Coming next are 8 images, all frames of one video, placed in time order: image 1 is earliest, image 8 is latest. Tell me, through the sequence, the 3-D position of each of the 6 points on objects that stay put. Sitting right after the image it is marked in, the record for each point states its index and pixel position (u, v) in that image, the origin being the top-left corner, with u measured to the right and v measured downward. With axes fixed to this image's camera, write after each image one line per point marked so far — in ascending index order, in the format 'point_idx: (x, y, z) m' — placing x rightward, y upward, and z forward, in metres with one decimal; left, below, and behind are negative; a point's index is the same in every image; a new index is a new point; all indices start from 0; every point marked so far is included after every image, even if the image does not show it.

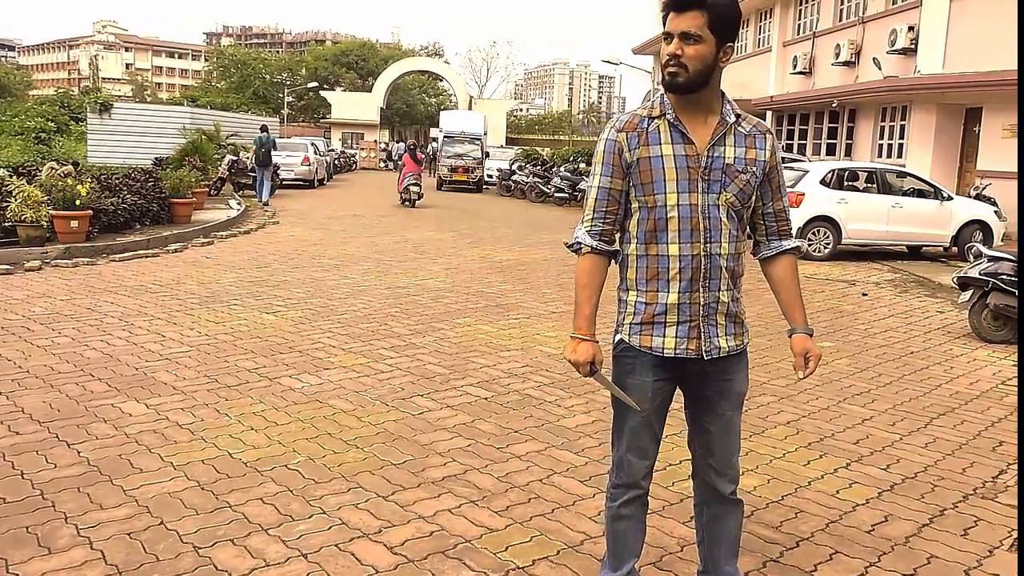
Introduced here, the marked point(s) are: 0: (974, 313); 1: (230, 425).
0: (+4.6, -0.2, +8.9) m
1: (-1.5, -0.7, +4.8) m
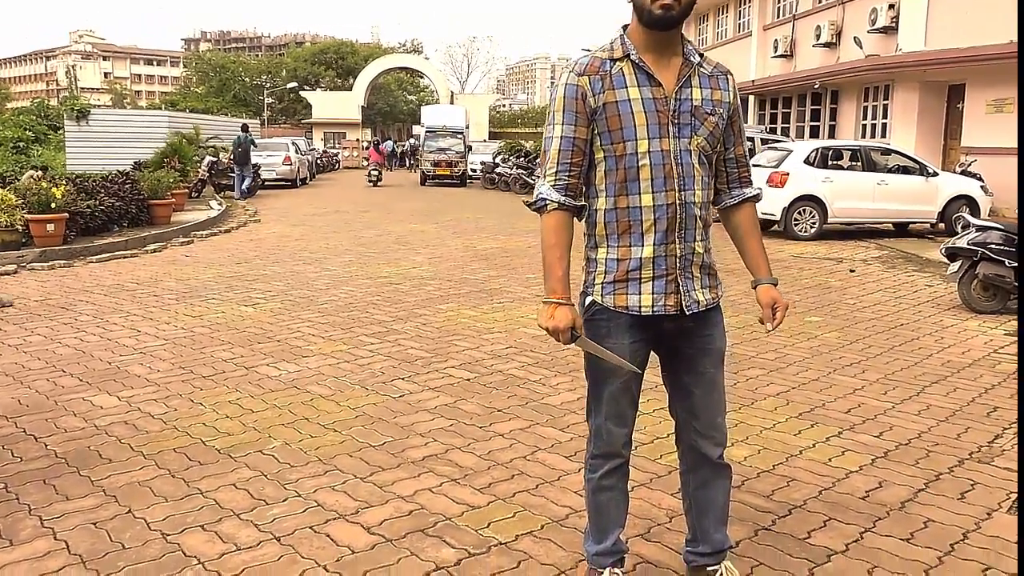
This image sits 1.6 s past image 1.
0: (+4.5, 0.0, +8.9) m
1: (-1.6, -0.6, +4.6) m
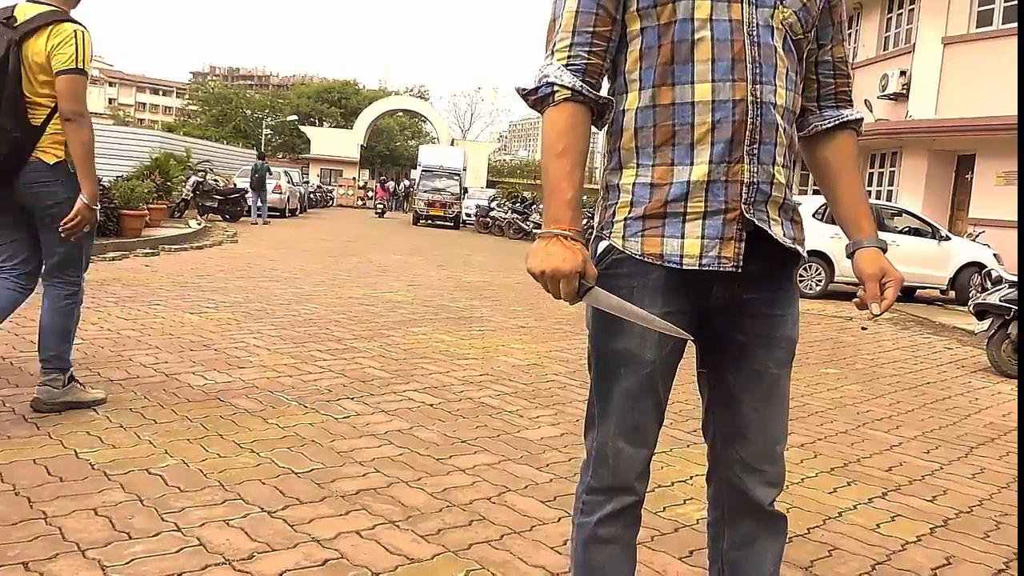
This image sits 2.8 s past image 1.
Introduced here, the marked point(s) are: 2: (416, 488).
0: (+4.3, -0.5, +8.0) m
1: (-1.7, -0.5, +3.7) m
2: (-0.3, -0.7, +3.2) m
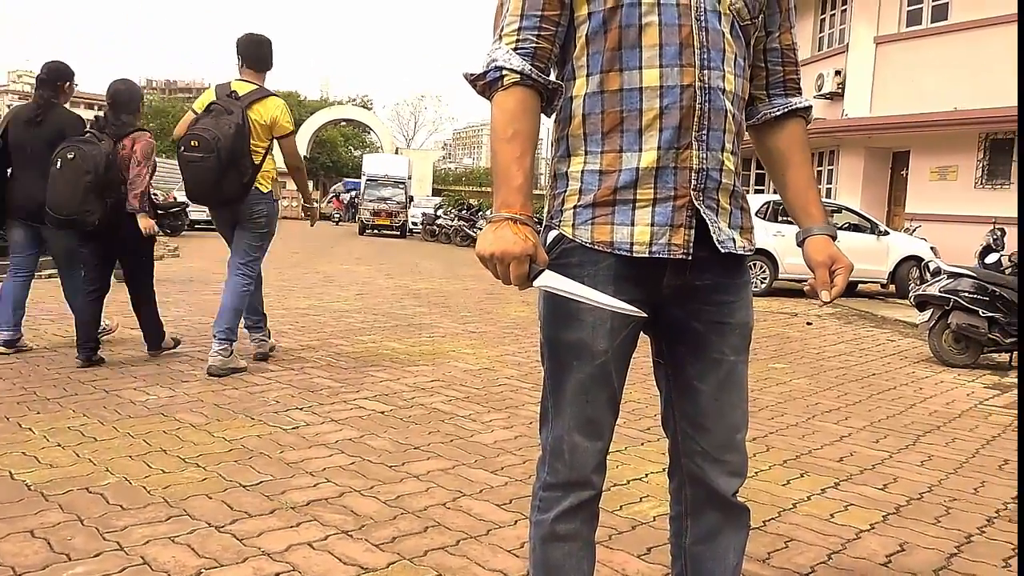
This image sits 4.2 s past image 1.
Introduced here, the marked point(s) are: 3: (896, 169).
0: (+3.9, -0.4, +8.2) m
1: (-1.9, -0.6, +3.5) m
2: (-0.5, -0.7, +3.1) m
3: (+7.4, +2.3, +16.9) m
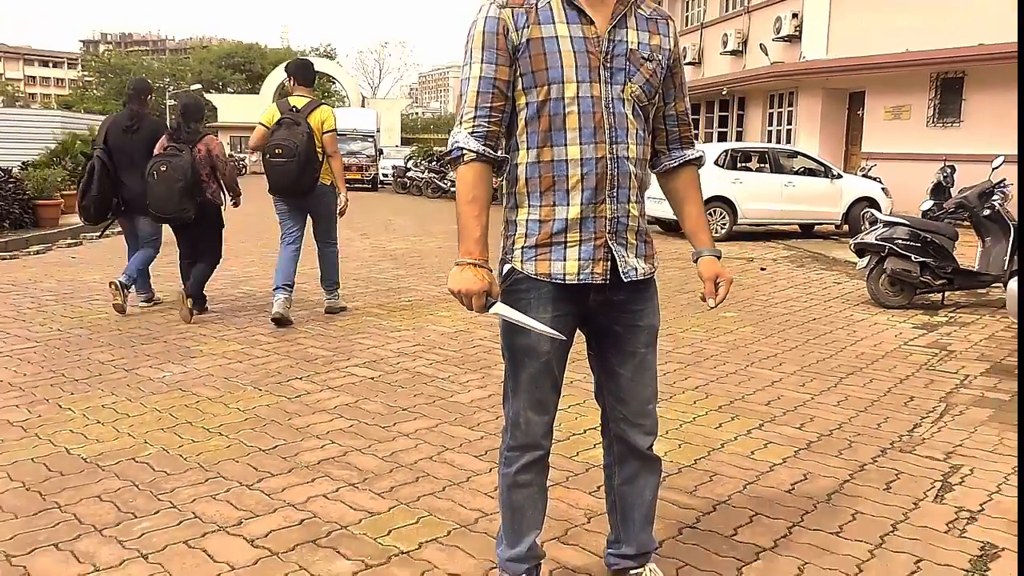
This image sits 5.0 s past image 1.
0: (+3.6, +0.1, +8.9) m
1: (-2.0, -0.6, +4.1) m
2: (-0.6, -0.7, +3.8) m
3: (+6.7, +3.5, +17.5) m
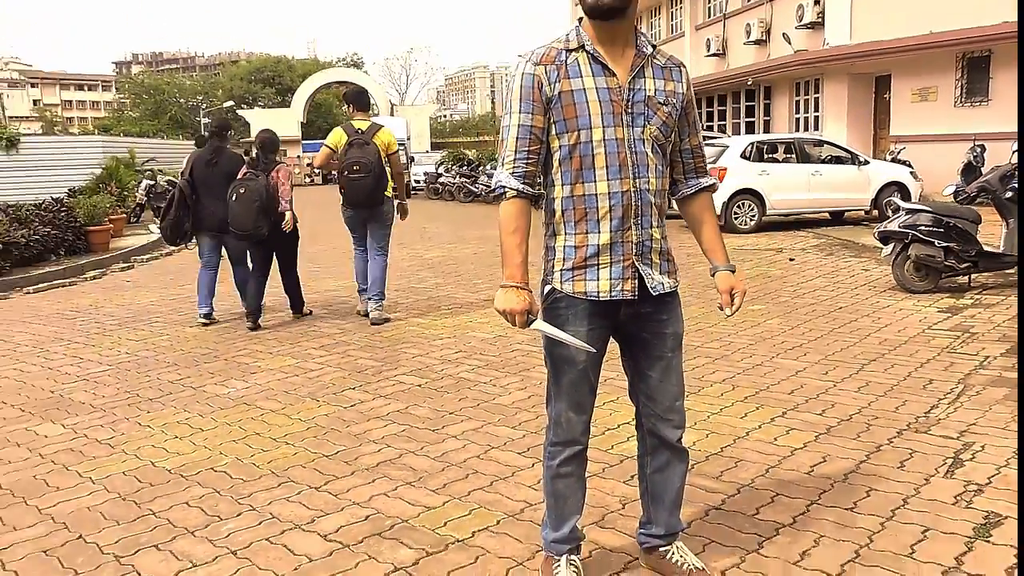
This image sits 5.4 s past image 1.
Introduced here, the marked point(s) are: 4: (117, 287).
0: (+3.9, +0.2, +9.1) m
1: (-1.8, -0.8, +4.6) m
2: (-0.4, -0.8, +4.2) m
3: (+7.2, +3.8, +17.6) m
4: (-4.6, 0.0, +10.5) m
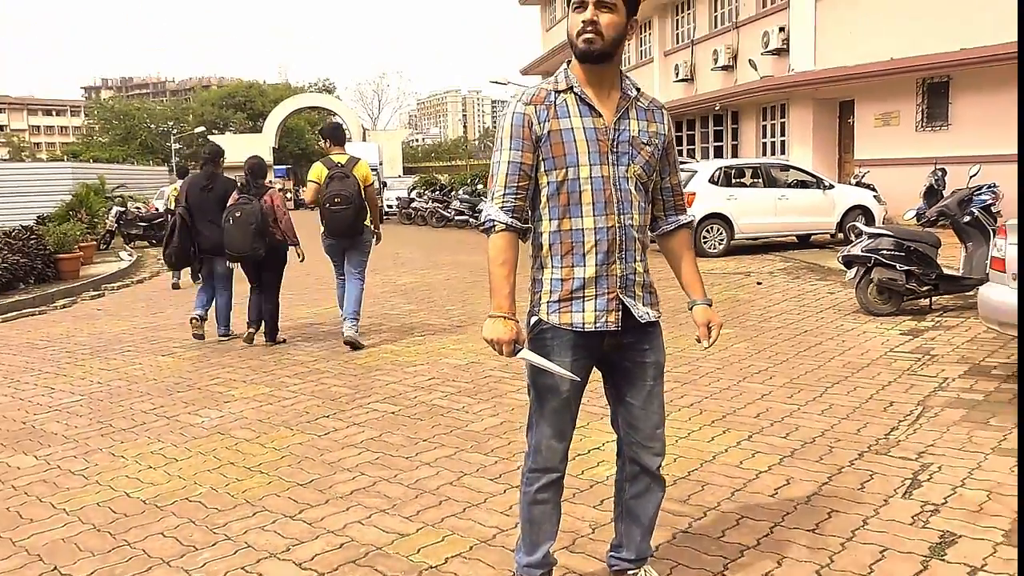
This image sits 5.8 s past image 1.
0: (+3.6, 0.0, +9.3) m
1: (-2.0, -0.9, +4.6) m
2: (-0.5, -0.9, +4.2) m
3: (+6.7, +3.4, +18.0) m
4: (-4.9, -0.3, +10.4) m
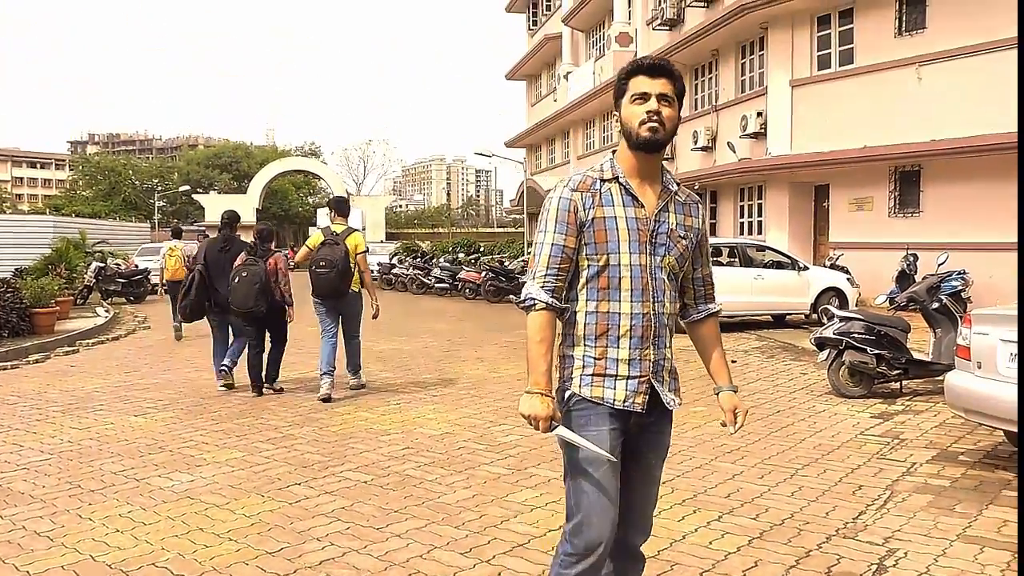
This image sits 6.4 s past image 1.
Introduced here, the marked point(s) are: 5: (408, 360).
0: (+3.4, -0.9, +9.5) m
1: (-2.1, -1.2, +4.5) m
2: (-0.7, -1.2, +4.2) m
3: (+6.3, +1.7, +18.4) m
4: (-5.2, -1.0, +10.4) m
5: (-1.3, -0.9, +11.2) m
